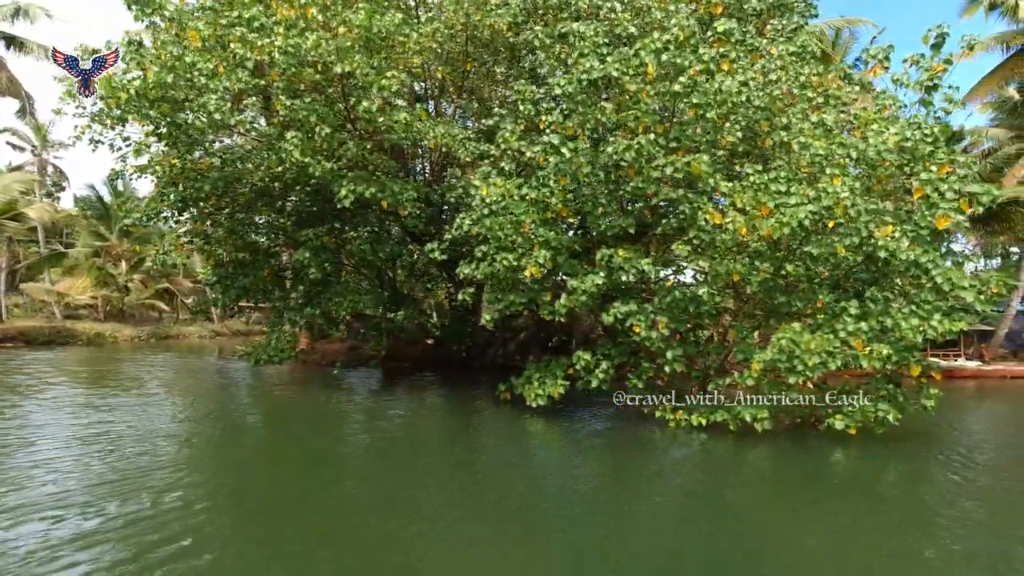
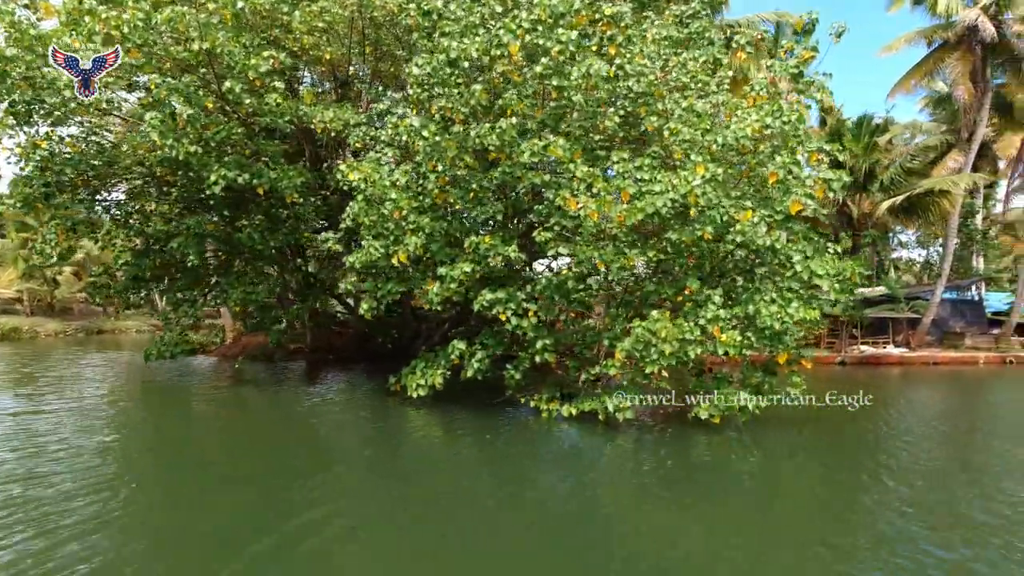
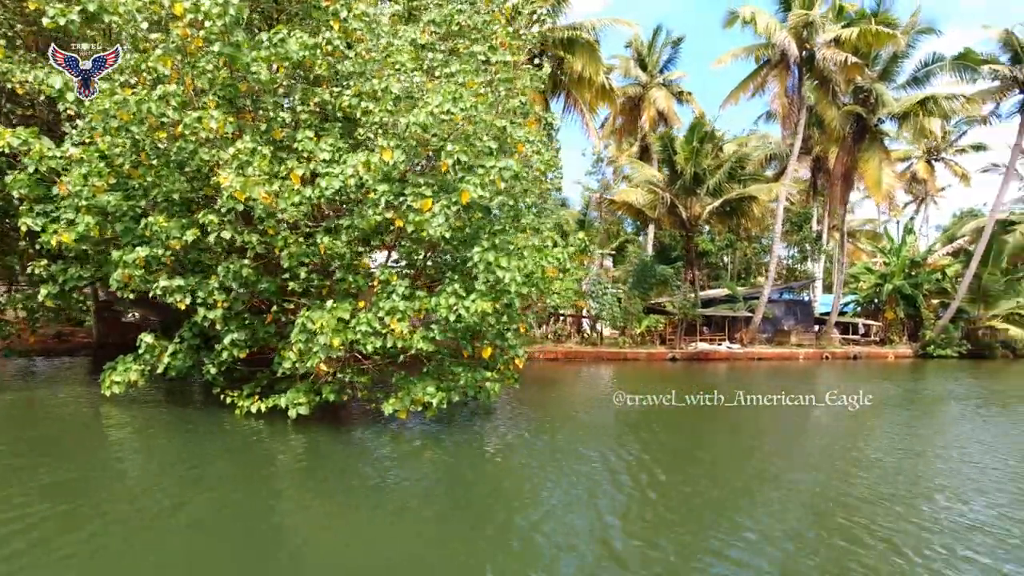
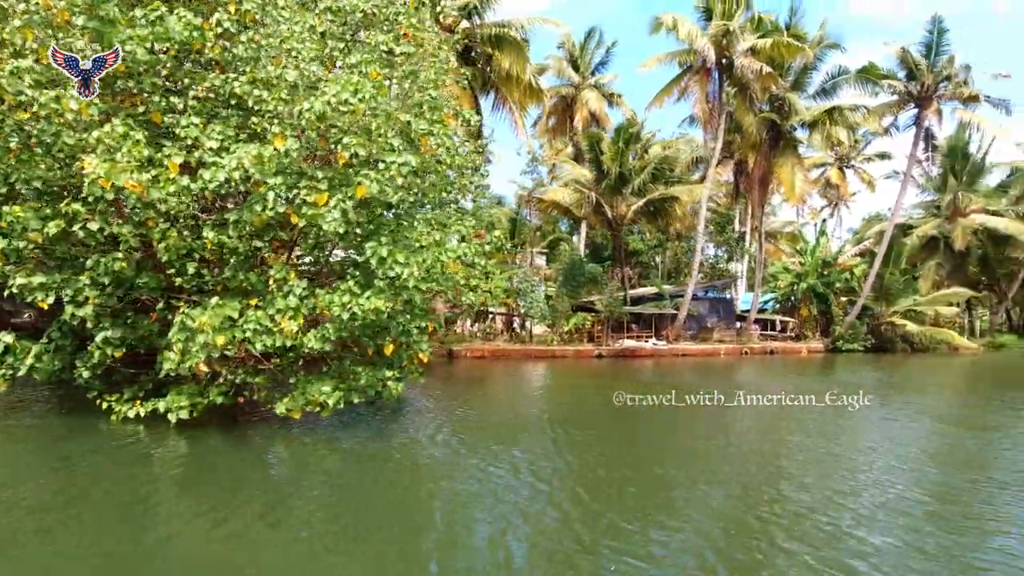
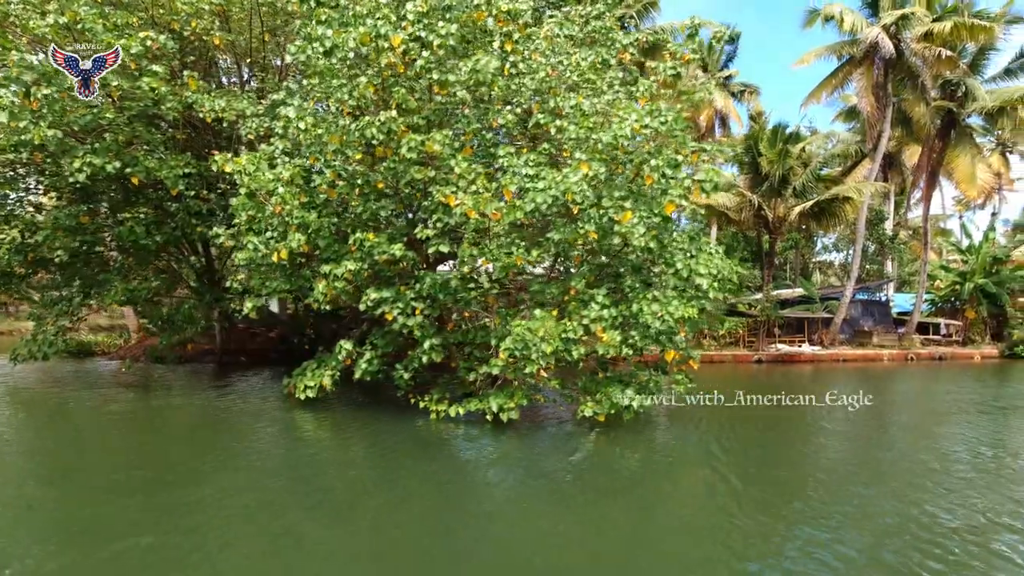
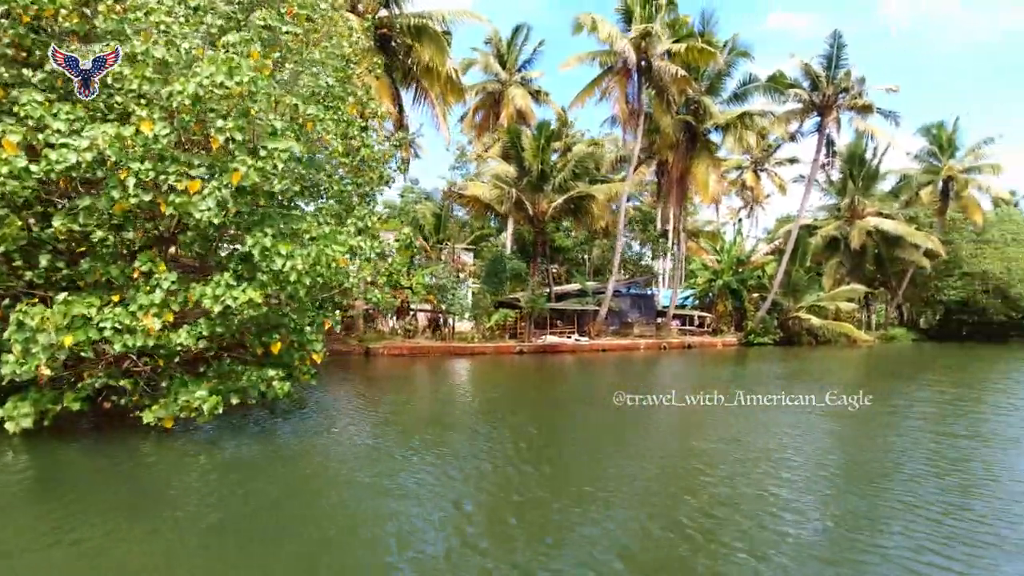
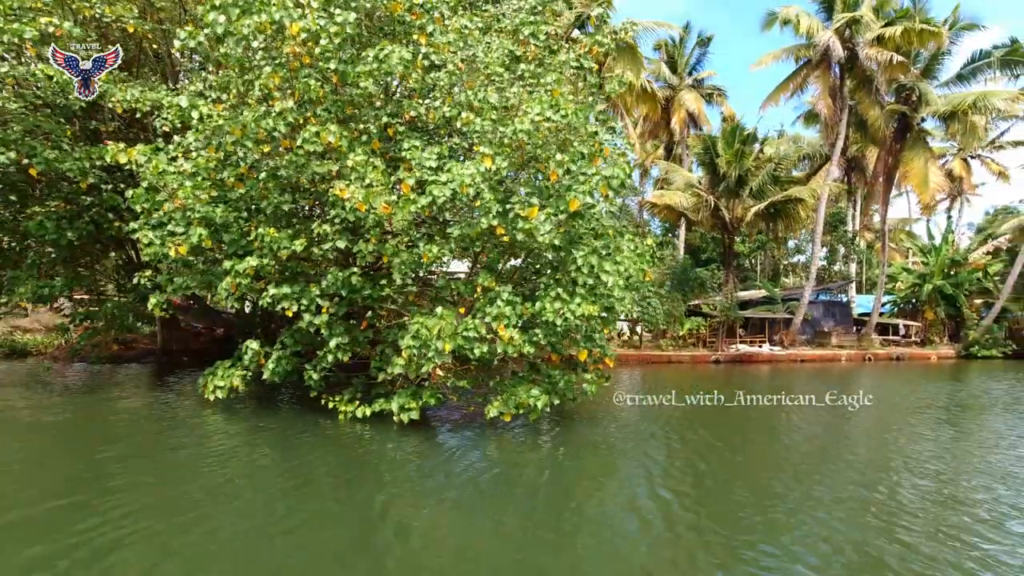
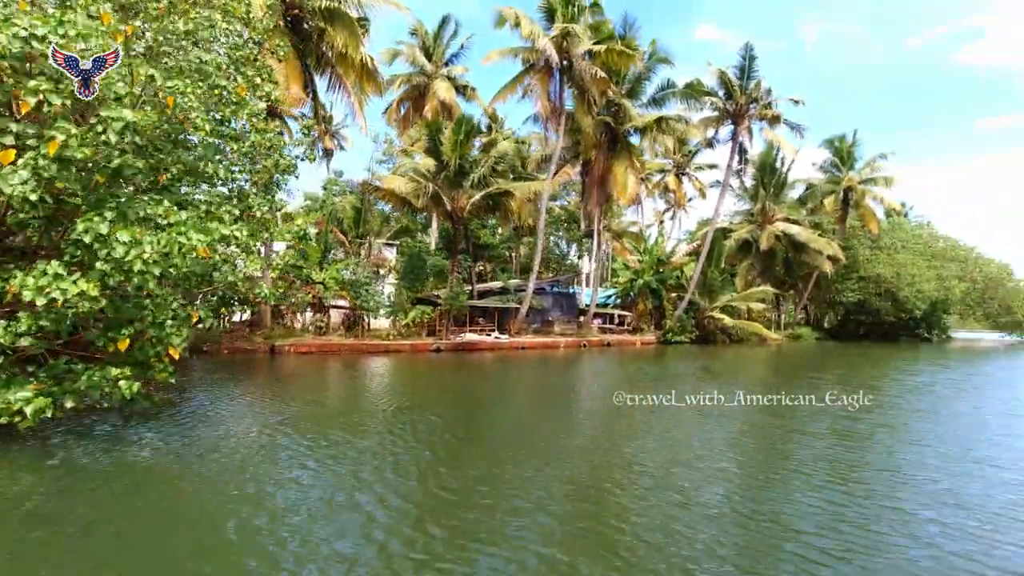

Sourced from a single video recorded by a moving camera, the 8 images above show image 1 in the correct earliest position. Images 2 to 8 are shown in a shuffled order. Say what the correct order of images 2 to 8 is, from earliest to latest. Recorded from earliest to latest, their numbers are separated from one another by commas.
2, 5, 7, 3, 4, 6, 8
